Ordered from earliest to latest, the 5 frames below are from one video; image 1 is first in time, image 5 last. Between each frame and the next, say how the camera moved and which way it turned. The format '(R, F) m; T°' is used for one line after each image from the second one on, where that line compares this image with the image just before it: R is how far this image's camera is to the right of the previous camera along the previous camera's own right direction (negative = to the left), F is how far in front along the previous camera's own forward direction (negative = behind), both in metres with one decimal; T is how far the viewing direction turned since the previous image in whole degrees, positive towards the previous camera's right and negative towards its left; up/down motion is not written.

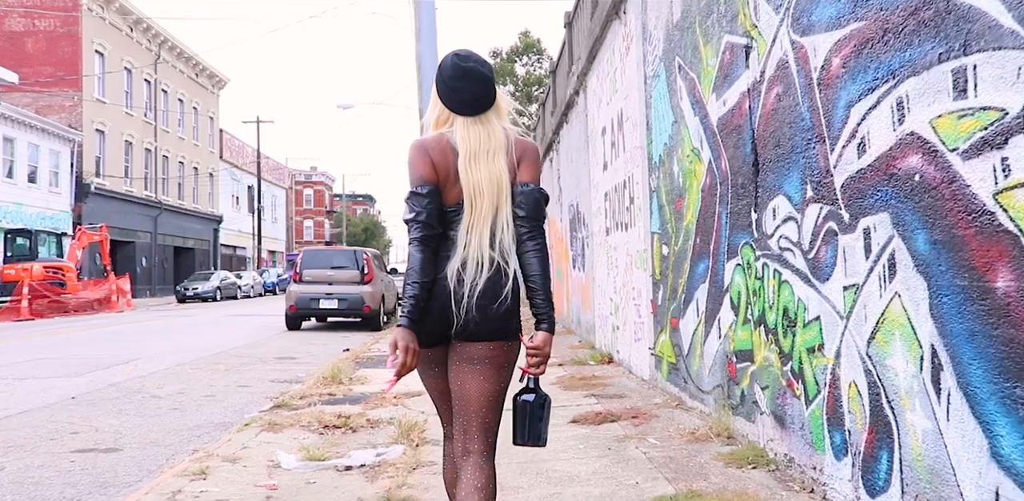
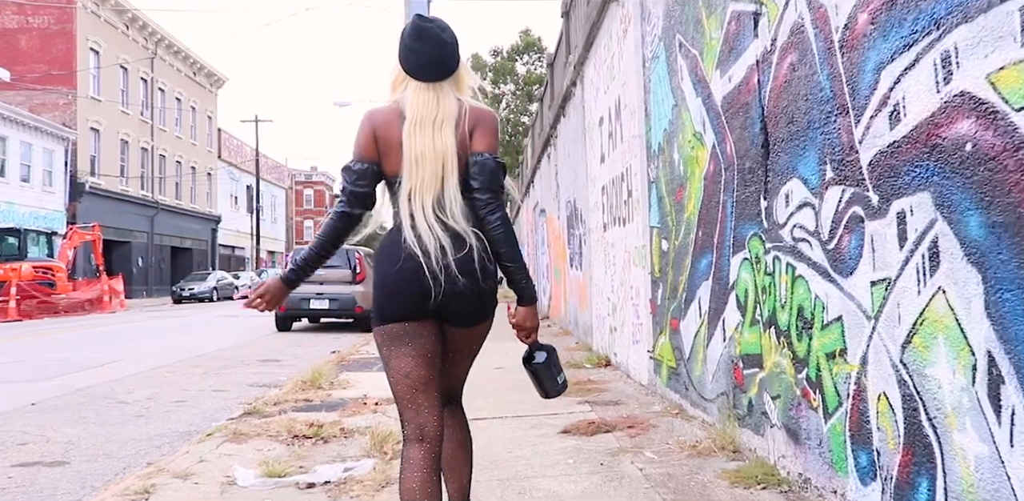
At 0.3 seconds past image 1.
(+0.1, +0.5) m; 0°
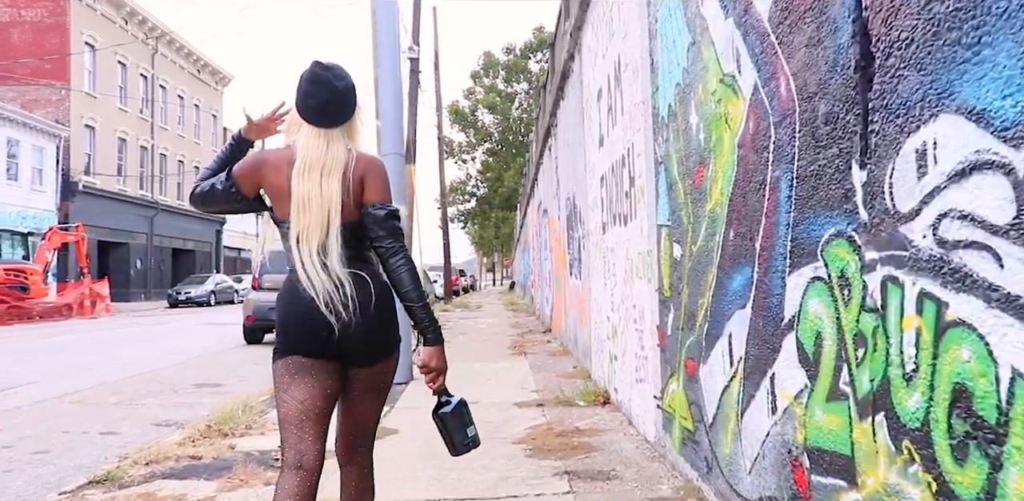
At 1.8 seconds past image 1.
(+0.4, +1.9) m; -1°
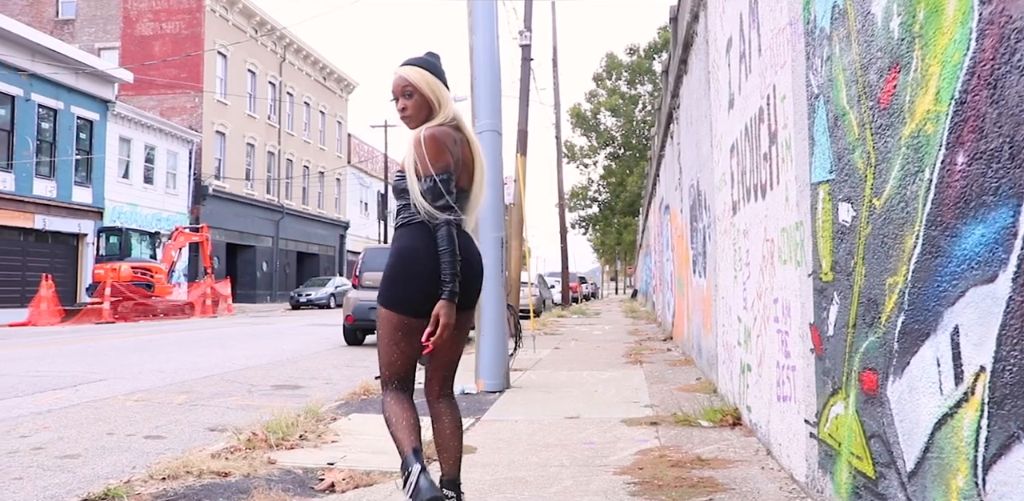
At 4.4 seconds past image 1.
(+0.1, +1.2) m; -8°
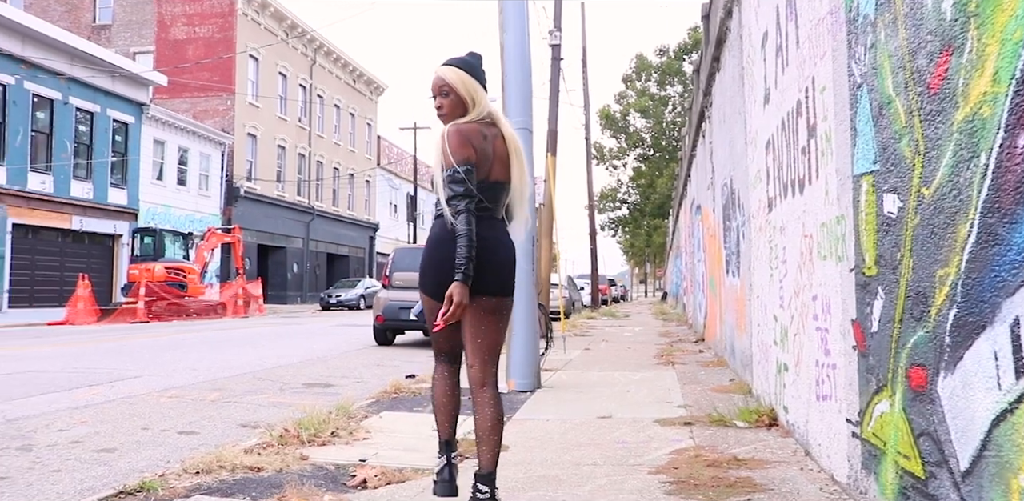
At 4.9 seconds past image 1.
(0.0, +0.1) m; -2°
